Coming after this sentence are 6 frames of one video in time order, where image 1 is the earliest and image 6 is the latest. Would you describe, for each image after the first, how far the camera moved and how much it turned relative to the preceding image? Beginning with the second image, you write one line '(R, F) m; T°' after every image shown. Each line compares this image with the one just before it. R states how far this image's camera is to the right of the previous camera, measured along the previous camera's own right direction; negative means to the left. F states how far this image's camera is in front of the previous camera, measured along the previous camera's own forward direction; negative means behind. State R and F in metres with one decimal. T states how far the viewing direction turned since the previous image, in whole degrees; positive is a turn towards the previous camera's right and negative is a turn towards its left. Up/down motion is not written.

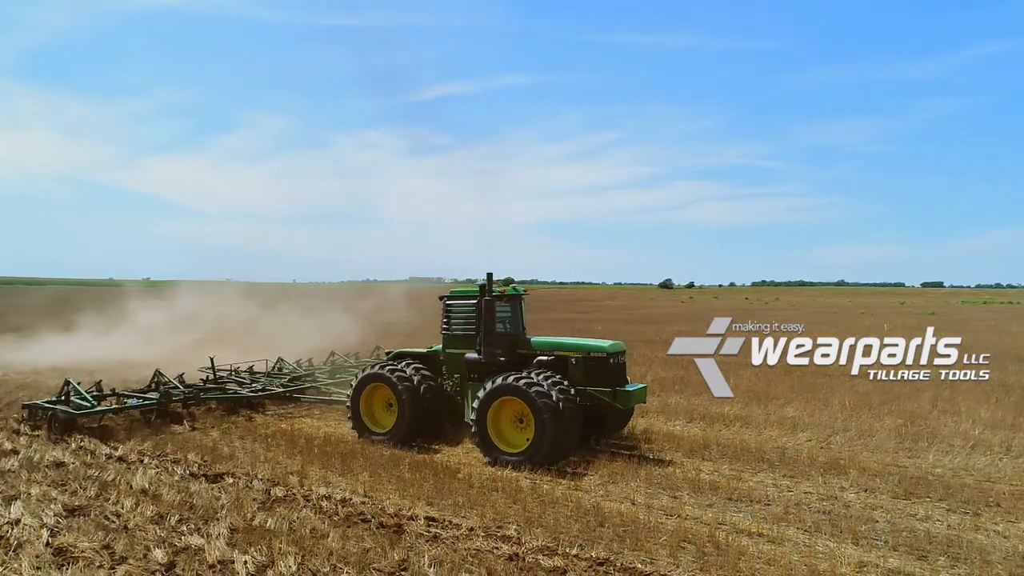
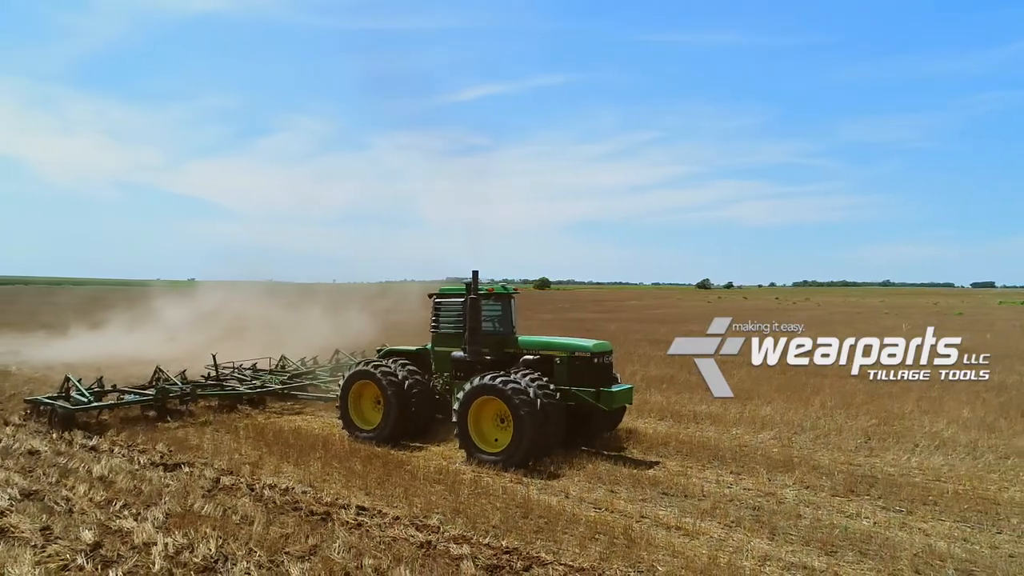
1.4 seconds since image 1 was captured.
(+0.9, -0.1) m; -3°
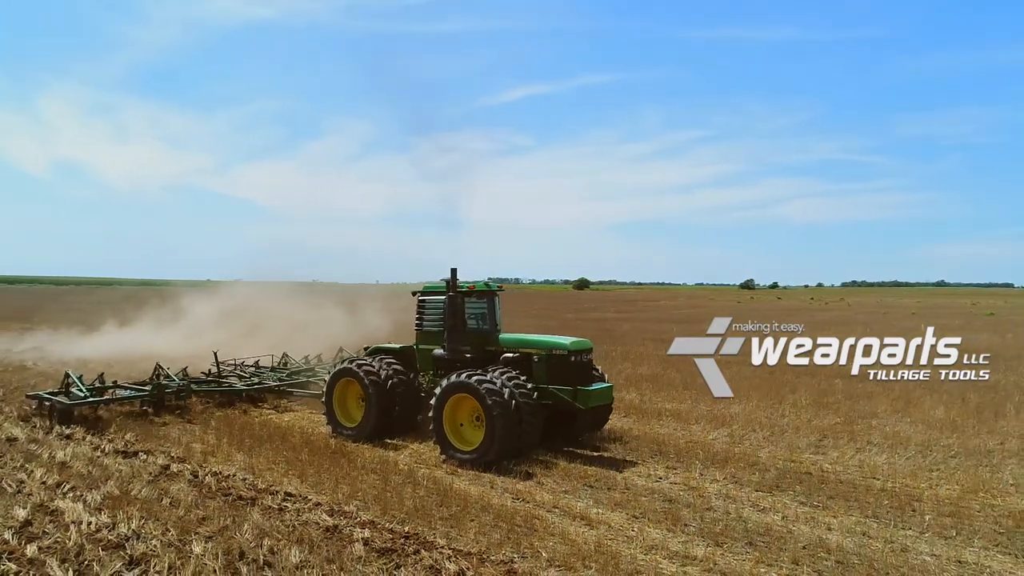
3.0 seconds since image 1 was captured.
(+1.0, -0.2) m; -3°
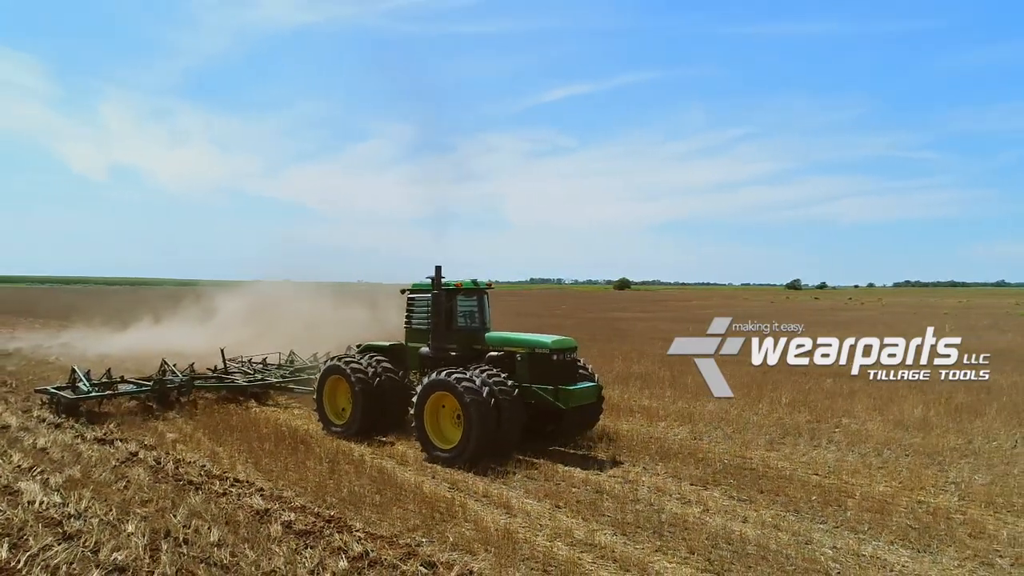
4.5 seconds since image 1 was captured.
(+0.9, -0.2) m; -3°
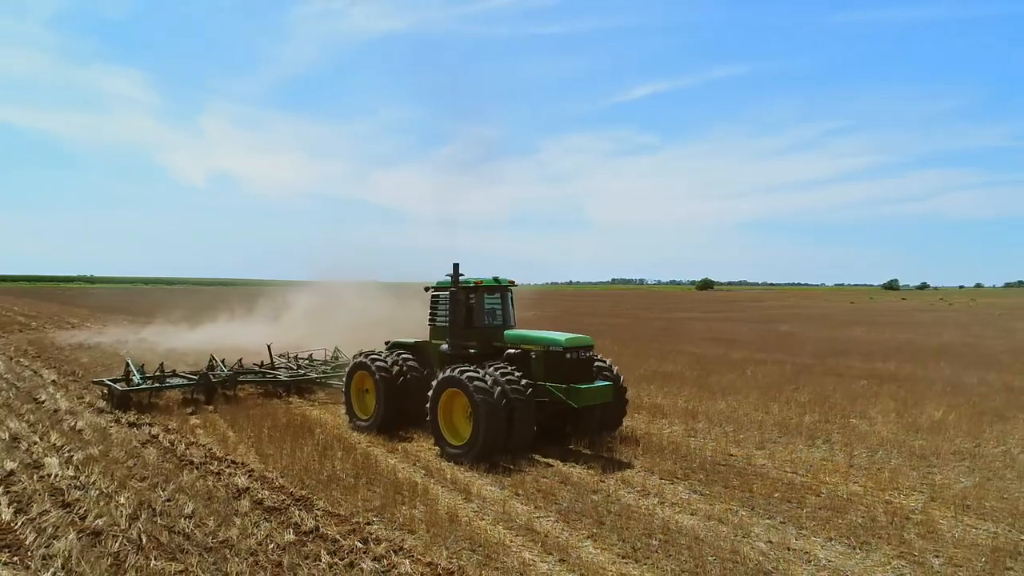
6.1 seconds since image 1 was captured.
(+1.0, -0.2) m; -6°
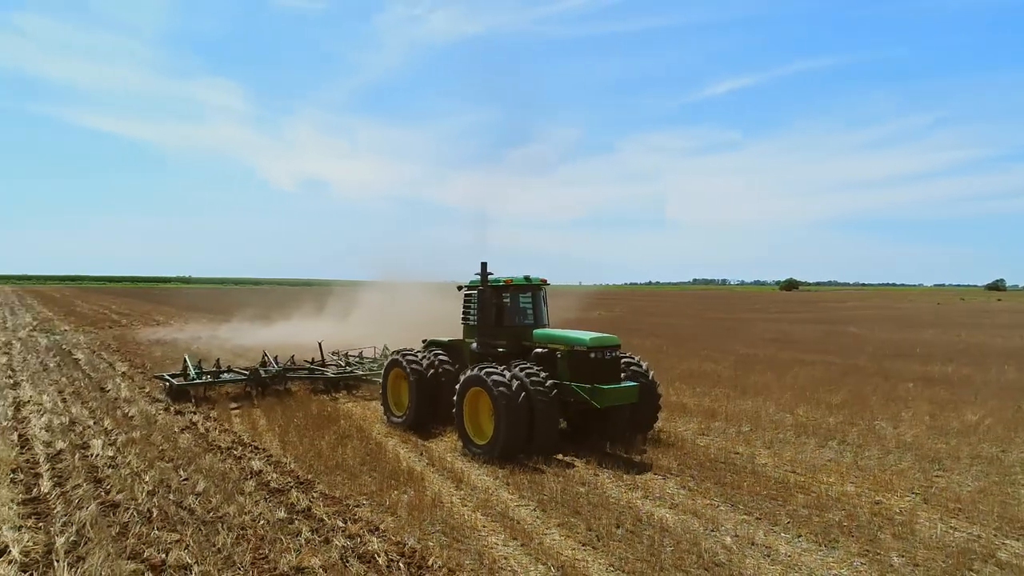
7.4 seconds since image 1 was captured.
(+0.8, -0.2) m; -6°
